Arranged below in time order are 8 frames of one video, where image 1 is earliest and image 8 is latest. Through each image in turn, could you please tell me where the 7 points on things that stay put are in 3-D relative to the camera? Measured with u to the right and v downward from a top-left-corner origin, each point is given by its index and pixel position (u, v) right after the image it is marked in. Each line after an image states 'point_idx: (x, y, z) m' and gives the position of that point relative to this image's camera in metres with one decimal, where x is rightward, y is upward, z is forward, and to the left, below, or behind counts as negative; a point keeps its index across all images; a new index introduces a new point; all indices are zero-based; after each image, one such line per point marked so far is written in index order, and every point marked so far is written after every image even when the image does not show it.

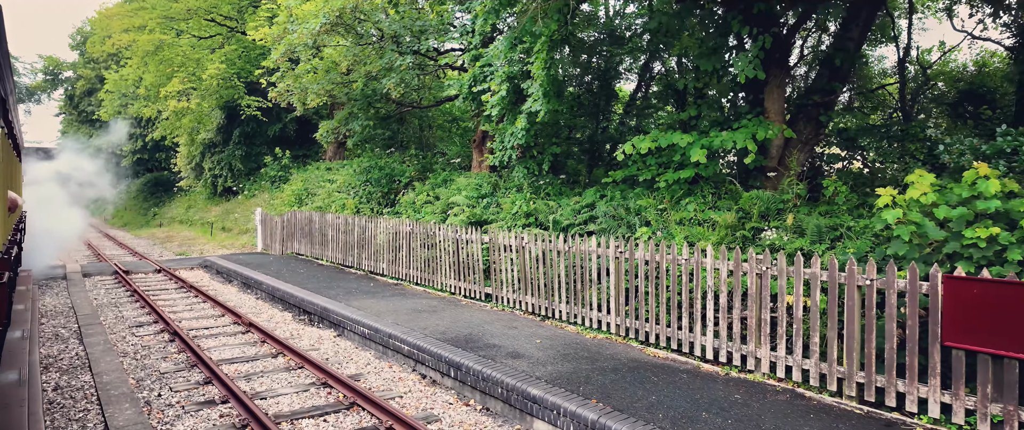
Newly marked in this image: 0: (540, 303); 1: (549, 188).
0: (+0.3, -1.2, +8.7) m
1: (+0.7, +0.5, +11.7) m
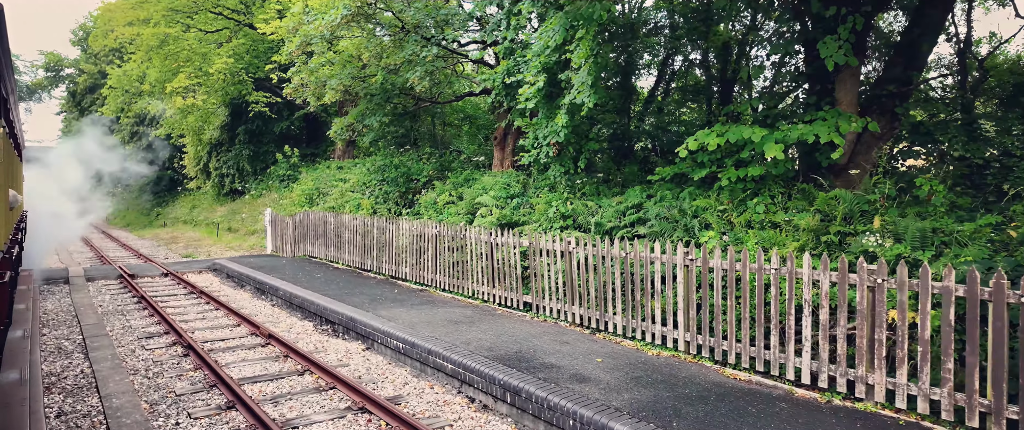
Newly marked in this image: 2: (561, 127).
0: (+0.9, -1.2, +7.9) m
1: (+1.2, +0.5, +10.9) m
2: (+0.8, +1.4, +10.1) m
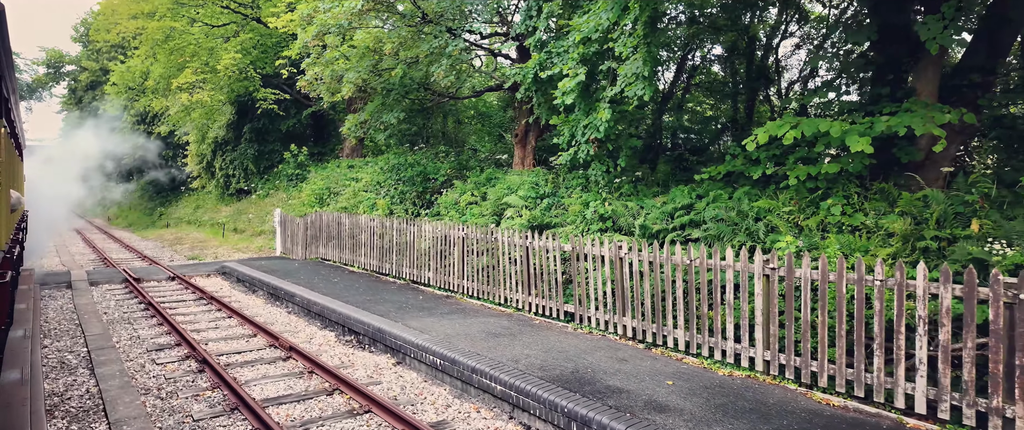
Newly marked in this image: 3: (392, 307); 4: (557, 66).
0: (+1.4, -1.2, +7.2) m
1: (+1.7, +0.4, +10.2) m
2: (+1.4, +1.4, +9.4) m
3: (-1.8, -1.3, +9.6) m
4: (+0.7, +2.3, +10.1) m
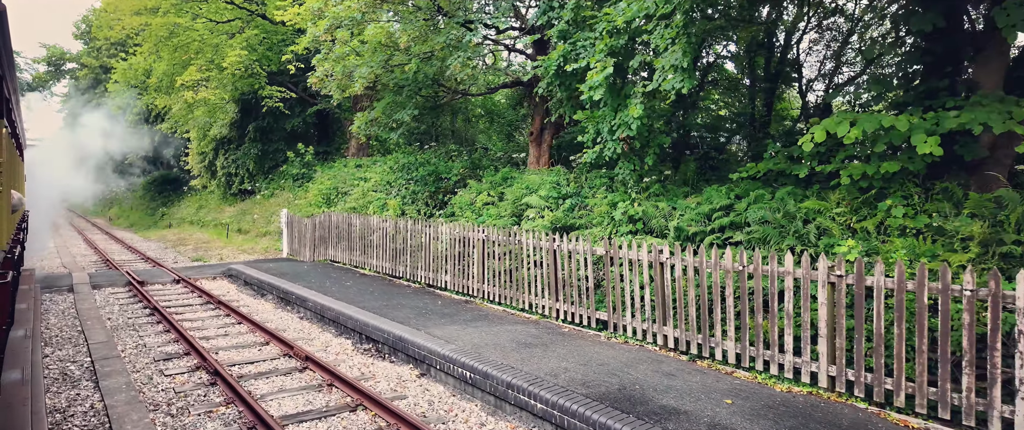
0: (+1.7, -1.3, +6.7) m
1: (+2.1, +0.4, +9.7) m
2: (+1.7, +1.4, +9.0) m
3: (-1.4, -1.4, +9.1) m
4: (+1.0, +2.3, +9.6) m
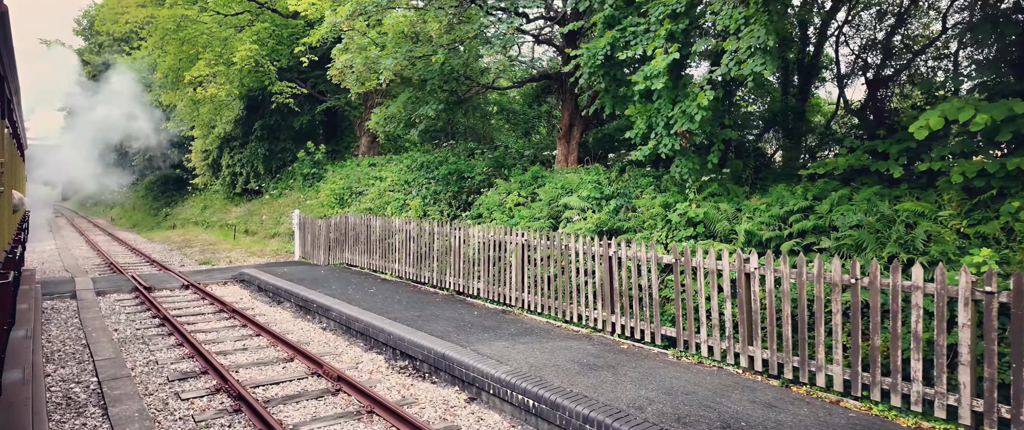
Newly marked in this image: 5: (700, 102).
0: (+2.3, -1.3, +5.9) m
1: (+2.7, +0.4, +8.9) m
2: (+2.3, +1.4, +8.1) m
3: (-0.8, -1.4, +8.3) m
4: (+1.6, +2.2, +8.8) m
5: (+2.2, +1.3, +8.0) m
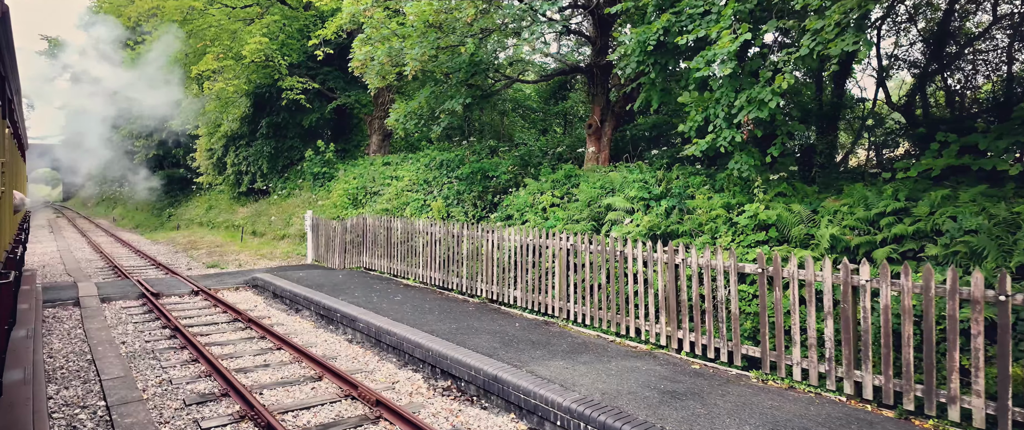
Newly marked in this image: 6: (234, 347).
0: (+2.9, -1.3, +5.1) m
1: (+3.3, +0.4, +8.1) m
2: (+2.9, +1.3, +7.3) m
3: (-0.2, -1.4, +7.5) m
4: (+2.2, +2.2, +8.0) m
5: (+2.8, +1.3, +7.2) m
6: (-3.8, -1.8, +8.8) m
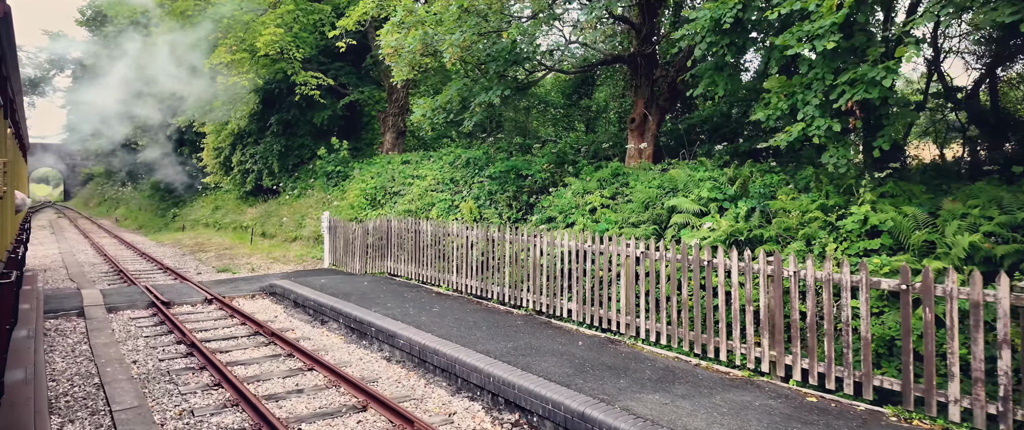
0: (+3.6, -1.4, +4.1) m
1: (+4.0, +0.3, +7.1) m
2: (+3.6, +1.3, +6.3) m
3: (+0.5, -1.5, +6.5) m
4: (+2.9, +2.2, +7.0) m
5: (+3.5, +1.3, +6.2) m
6: (-3.1, -1.8, +7.8) m
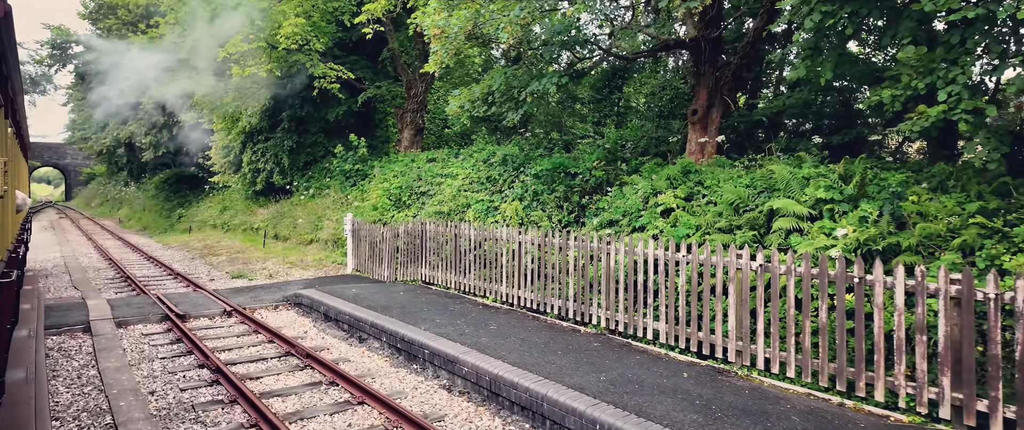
0: (+4.5, -1.4, +2.9) m
1: (+4.9, +0.3, +5.9) m
2: (+4.5, +1.2, +5.1) m
3: (+1.4, -1.5, +5.3) m
4: (+3.8, +2.1, +5.8) m
5: (+4.4, +1.2, +5.0) m
6: (-2.2, -1.9, +6.7) m
